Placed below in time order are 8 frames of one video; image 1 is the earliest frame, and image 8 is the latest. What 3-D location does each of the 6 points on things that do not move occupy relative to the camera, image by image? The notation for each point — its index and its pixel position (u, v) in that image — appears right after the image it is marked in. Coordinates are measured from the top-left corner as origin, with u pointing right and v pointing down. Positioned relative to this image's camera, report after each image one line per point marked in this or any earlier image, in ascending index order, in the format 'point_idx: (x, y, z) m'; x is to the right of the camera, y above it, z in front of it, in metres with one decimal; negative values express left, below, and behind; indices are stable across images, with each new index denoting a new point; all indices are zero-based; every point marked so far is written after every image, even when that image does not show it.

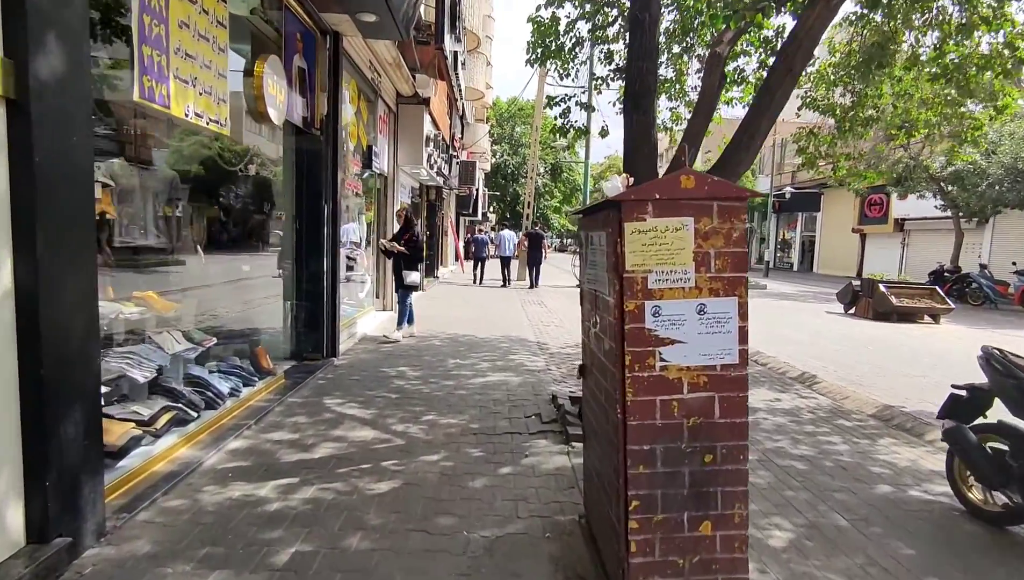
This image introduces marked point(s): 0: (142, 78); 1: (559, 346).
0: (-2.3, +1.3, +3.4) m
1: (+0.8, -1.0, +8.8) m
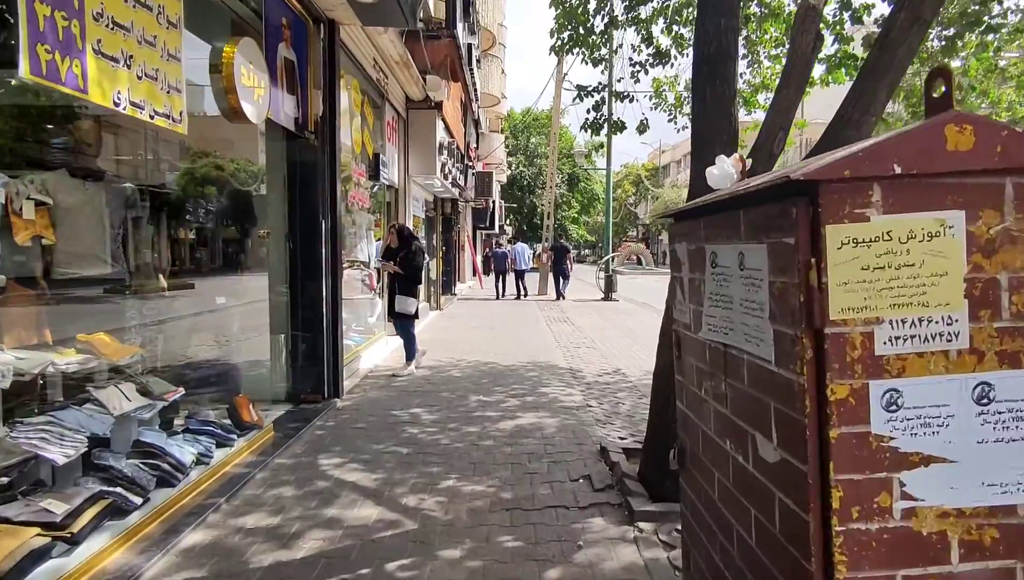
0: (-2.1, +1.1, +2.4) m
1: (+1.2, -1.2, +7.7) m
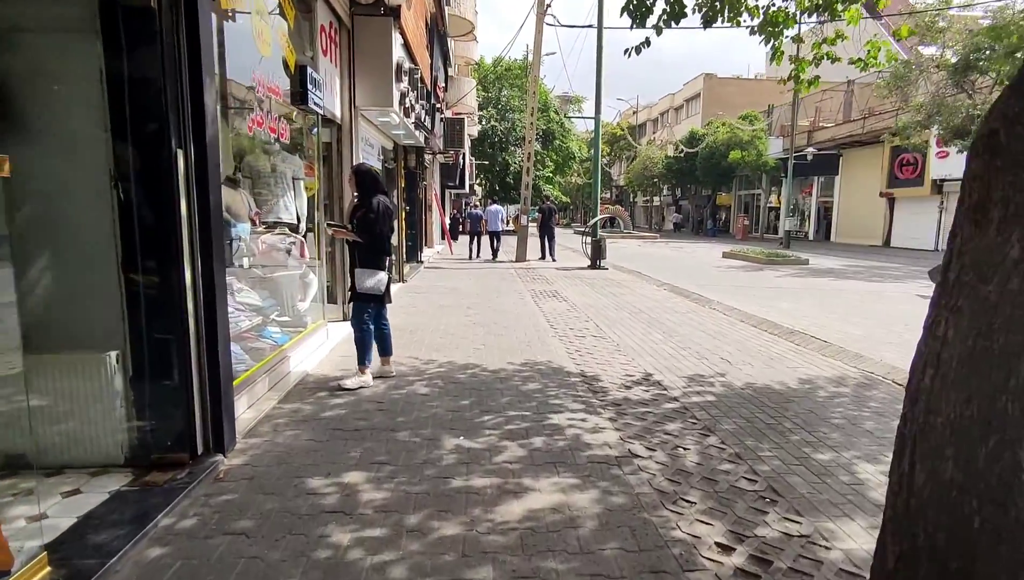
0: (-1.9, +0.9, -0.2) m
1: (+1.1, -1.0, +5.4) m
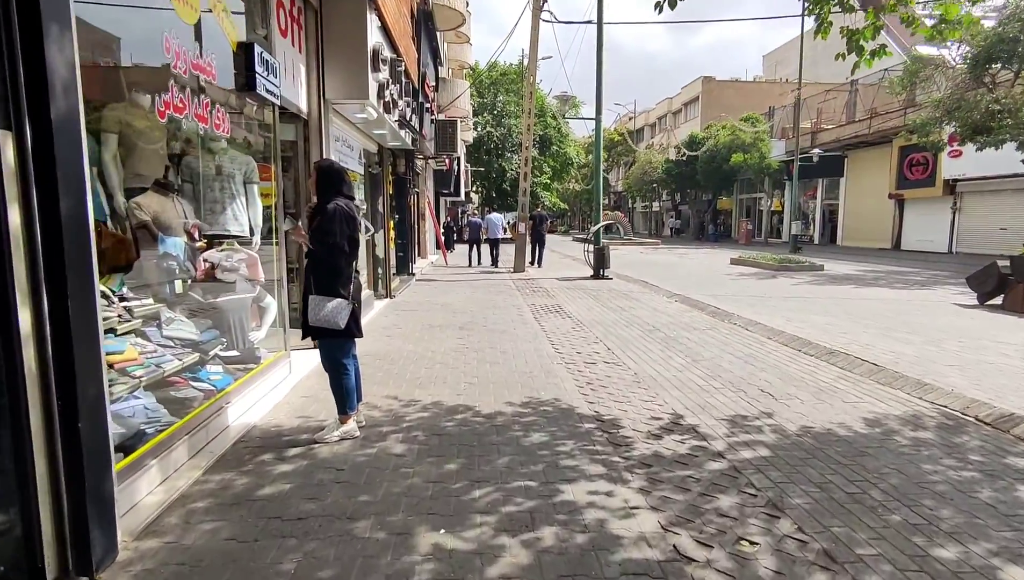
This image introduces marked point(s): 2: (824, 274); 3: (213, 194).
0: (-1.9, +0.8, -1.3) m
1: (+1.1, -1.2, +4.3) m
2: (+10.0, +0.5, +17.3) m
3: (-2.9, +0.9, +5.2) m
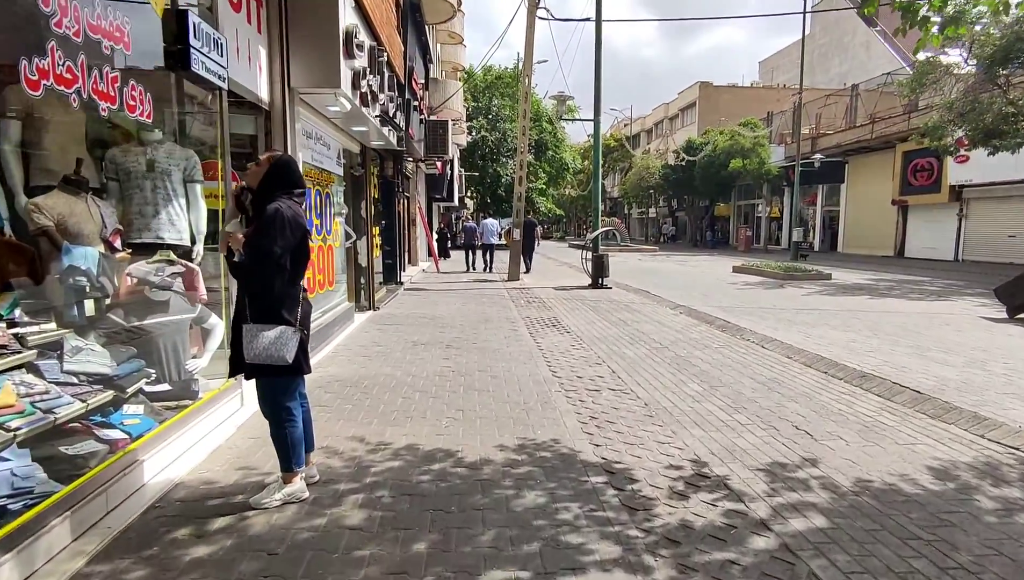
0: (-2.0, +0.7, -2.2) m
1: (+1.0, -1.4, +3.4) m
2: (+9.8, +0.2, +16.5) m
3: (-3.0, +0.8, +4.3) m
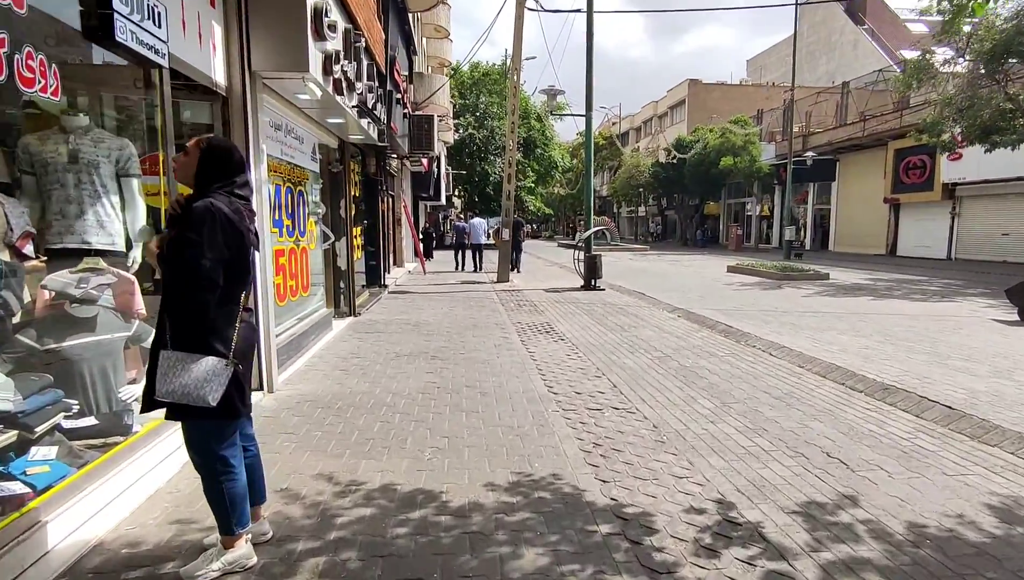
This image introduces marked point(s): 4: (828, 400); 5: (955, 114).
0: (-1.9, +0.6, -2.8) m
1: (+1.0, -1.4, +2.8) m
2: (+9.5, +0.2, +16.1) m
3: (-3.0, +0.7, +3.6) m
4: (+3.3, -1.2, +5.7) m
5: (+14.1, +5.6, +17.2) m
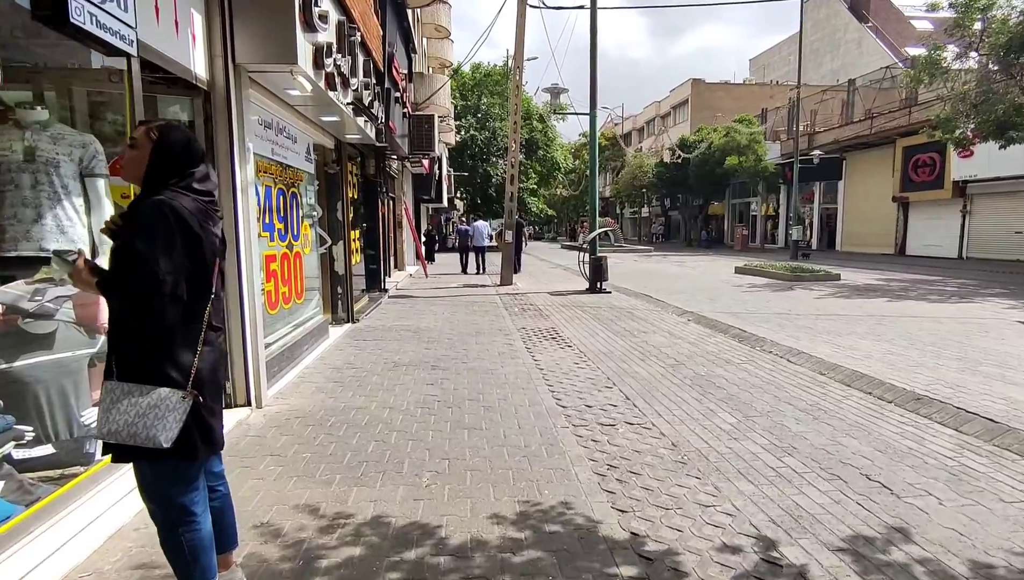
0: (-1.9, +0.5, -3.2) m
1: (+1.0, -1.5, +2.4) m
2: (+9.6, +0.2, +15.7) m
3: (-3.0, +0.6, +3.3) m
4: (+3.4, -1.2, +5.3) m
5: (+14.2, +5.6, +16.8) m
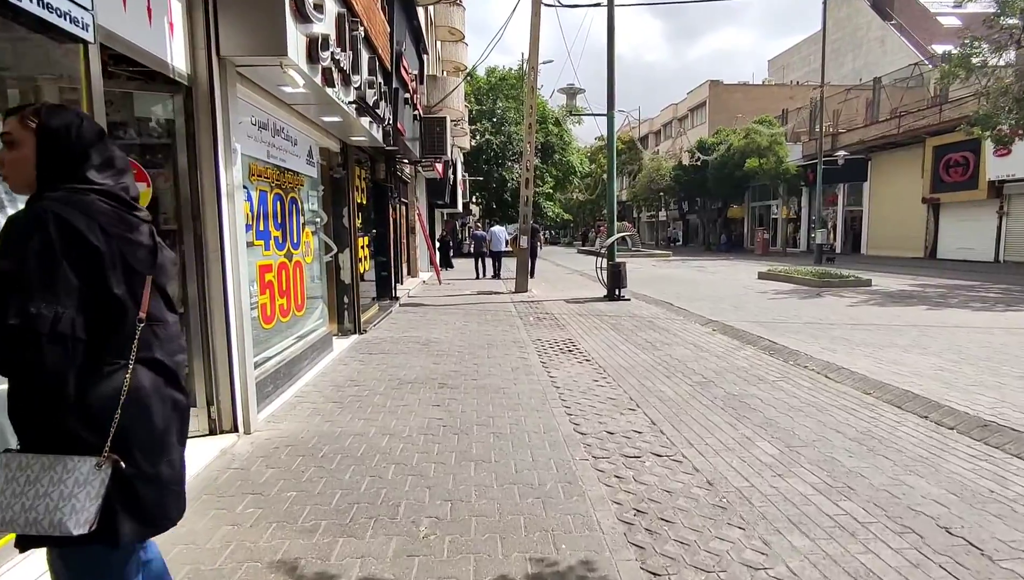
0: (-2.0, +0.5, -3.7) m
1: (+1.1, -1.6, +1.9) m
2: (+10.0, 0.0, +14.9) m
3: (-2.9, +0.5, +2.8) m
4: (+3.5, -1.3, +4.7) m
5: (+14.6, +5.4, +15.9) m
